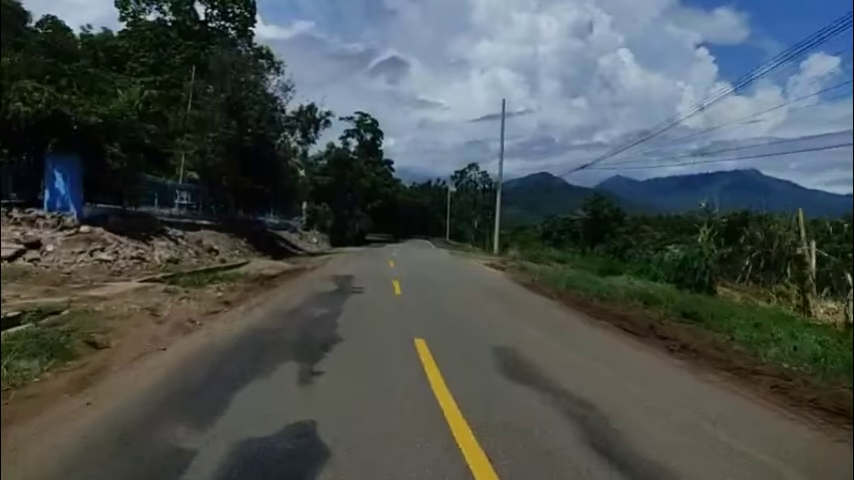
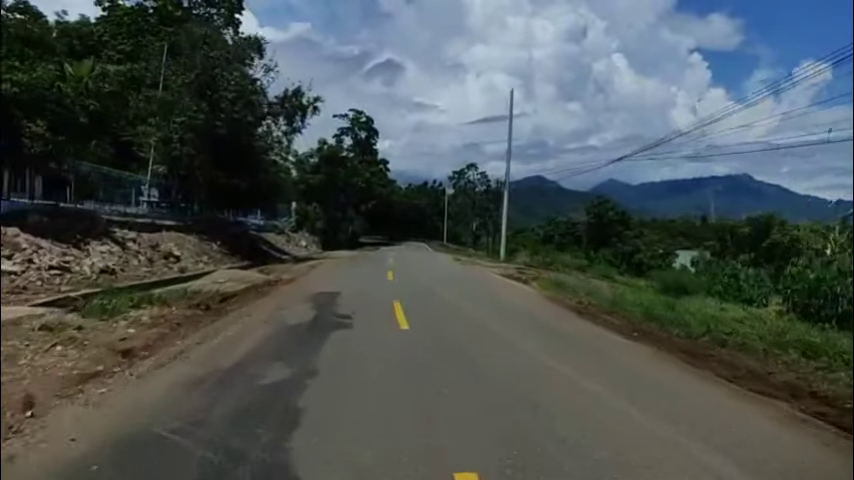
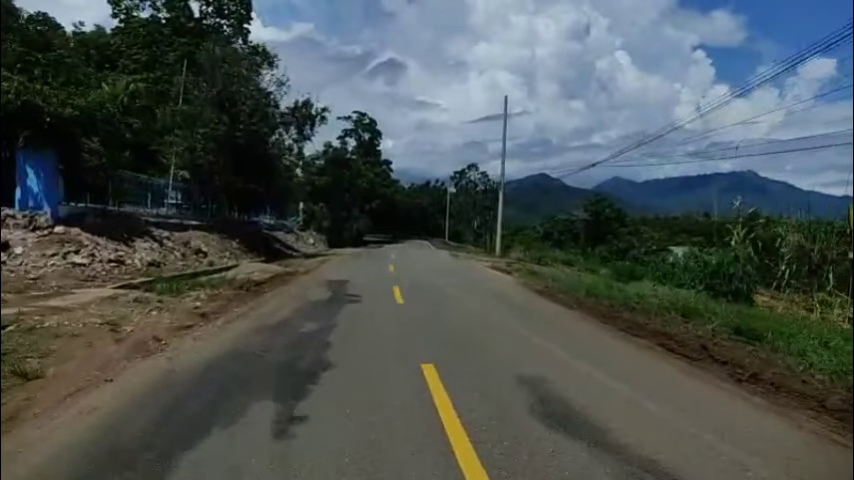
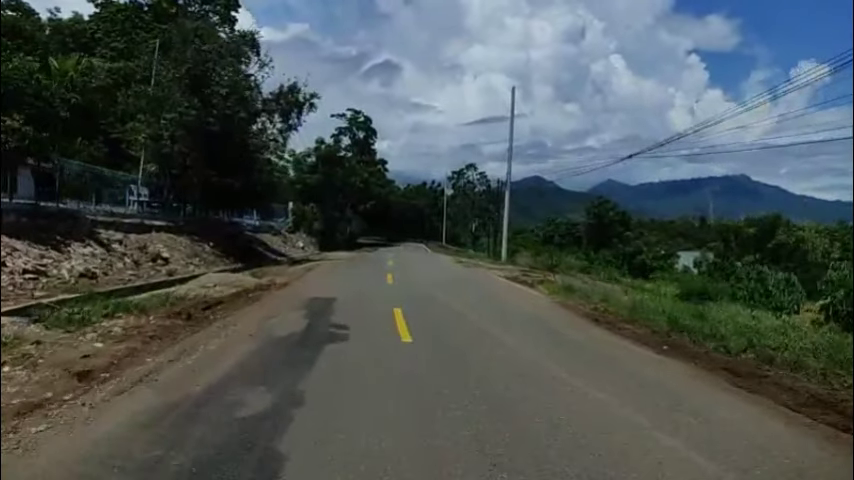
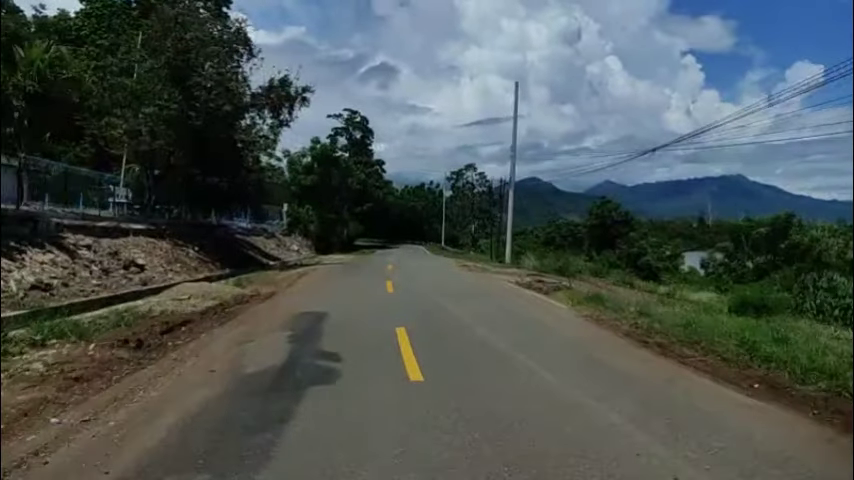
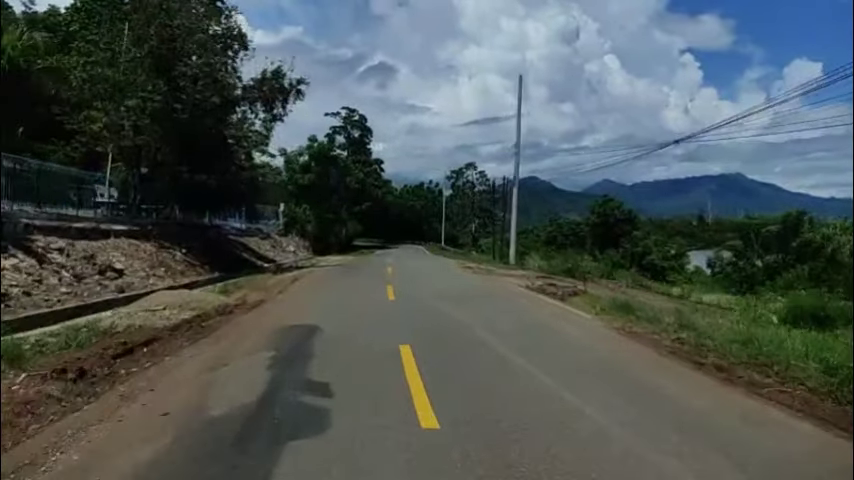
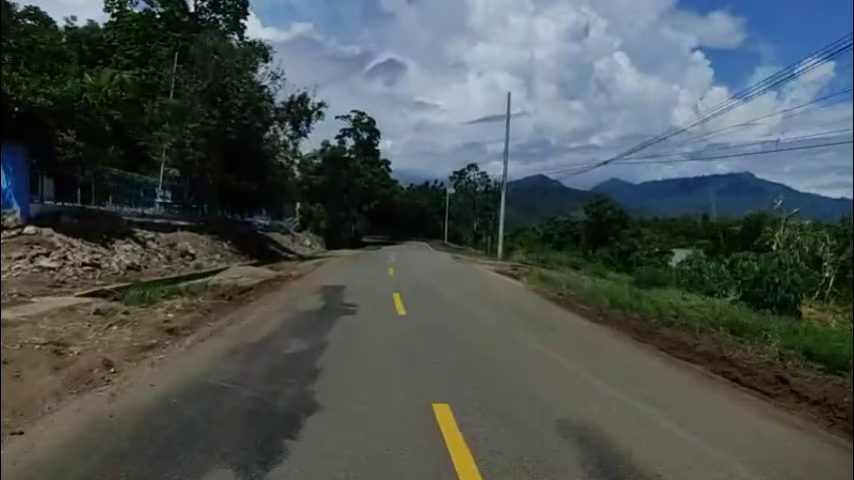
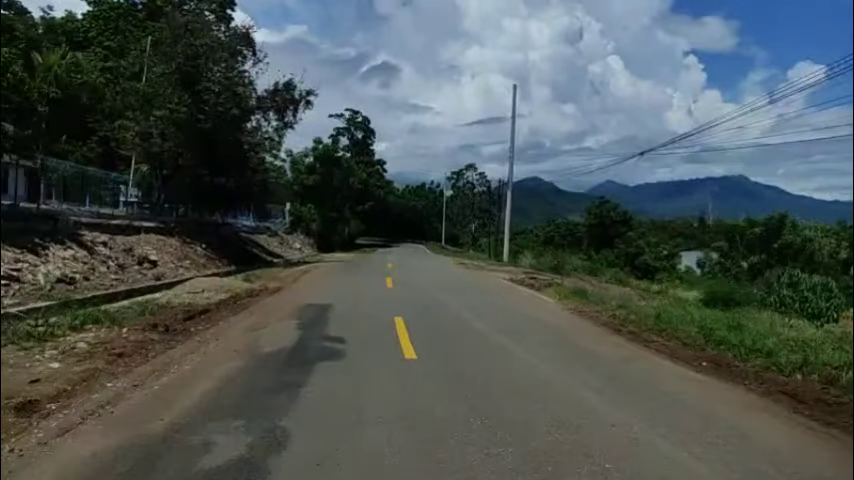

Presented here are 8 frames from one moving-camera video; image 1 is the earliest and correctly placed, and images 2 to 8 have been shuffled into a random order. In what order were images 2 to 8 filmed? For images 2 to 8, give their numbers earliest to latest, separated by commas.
3, 7, 2, 4, 8, 5, 6
